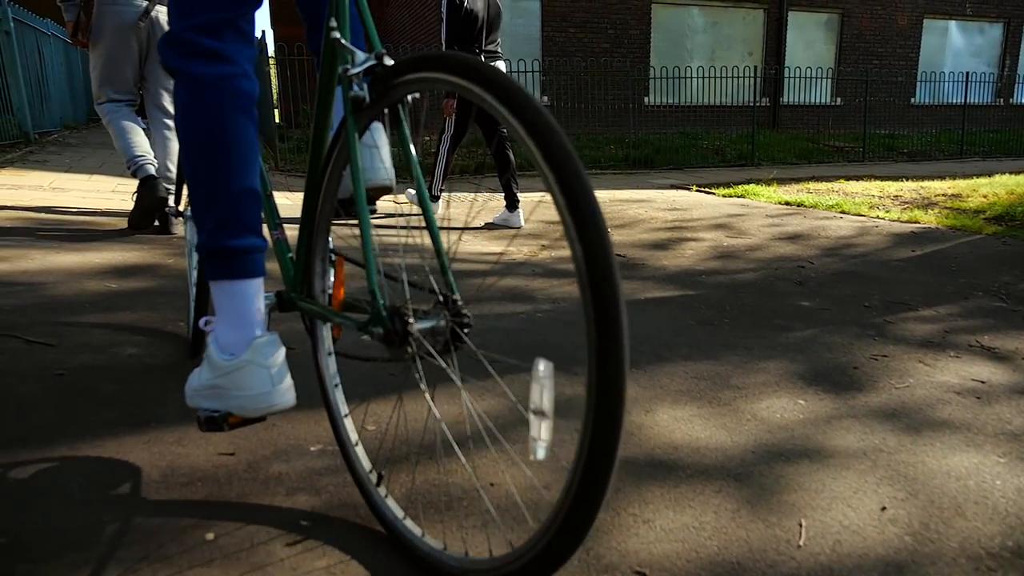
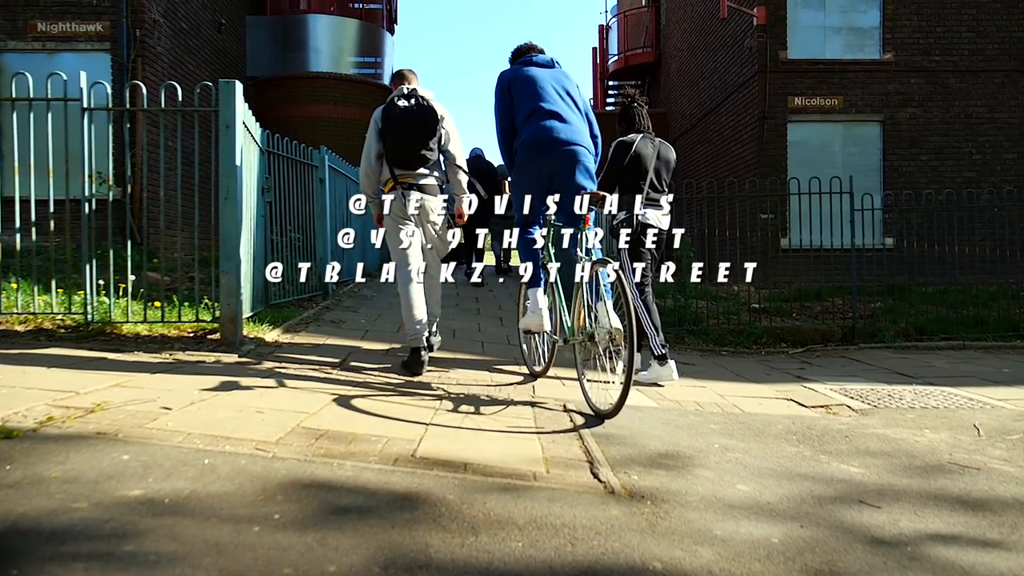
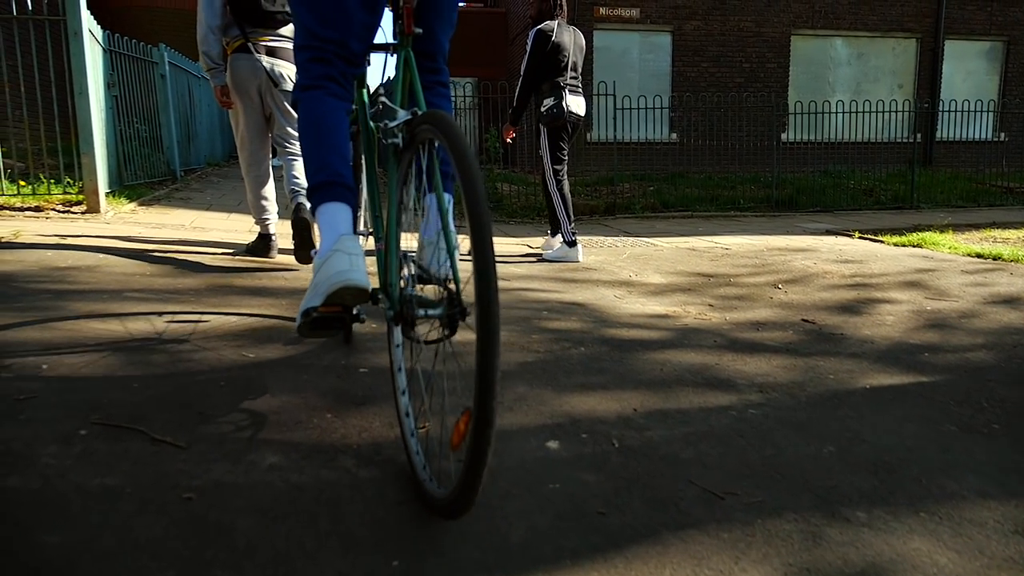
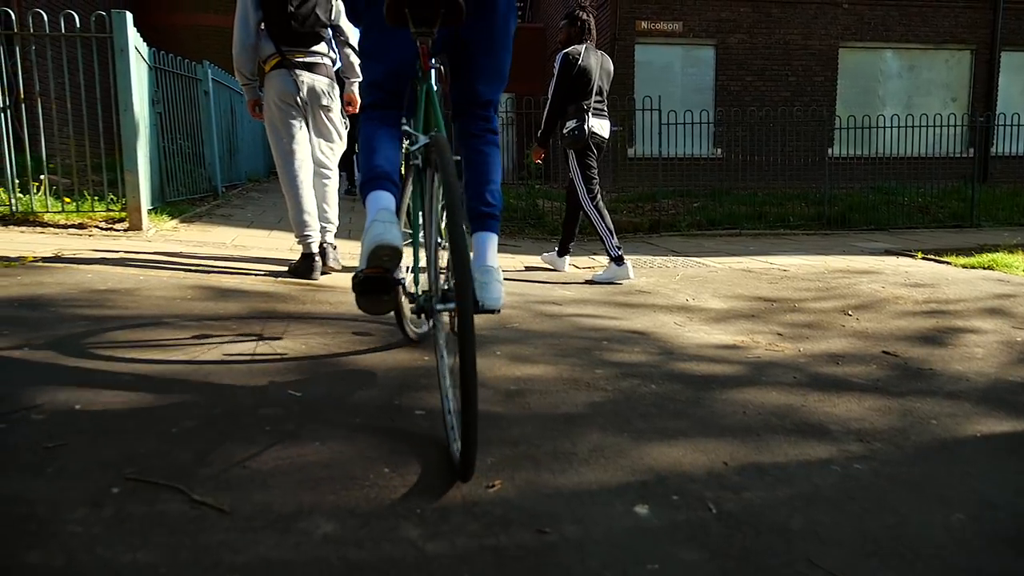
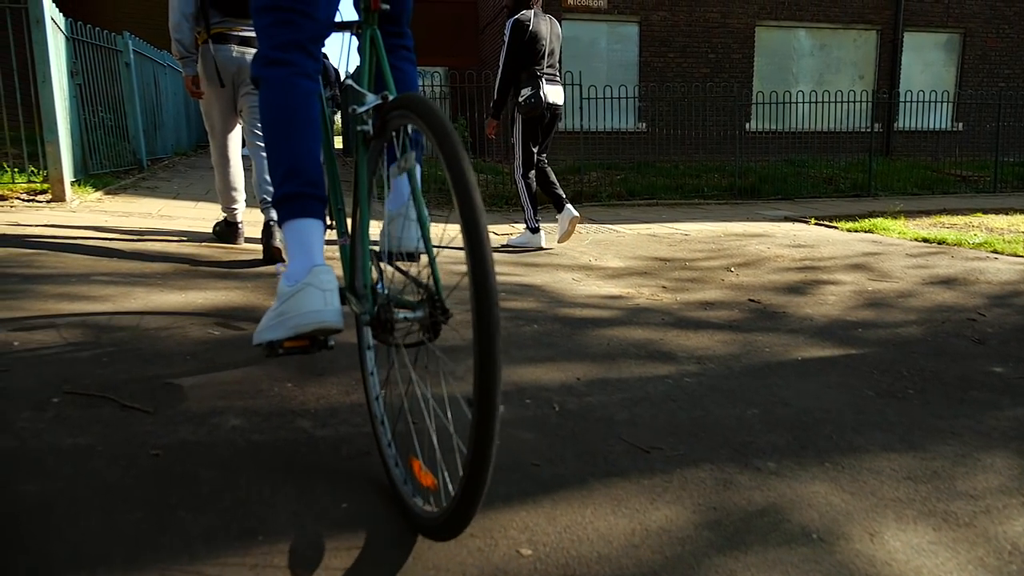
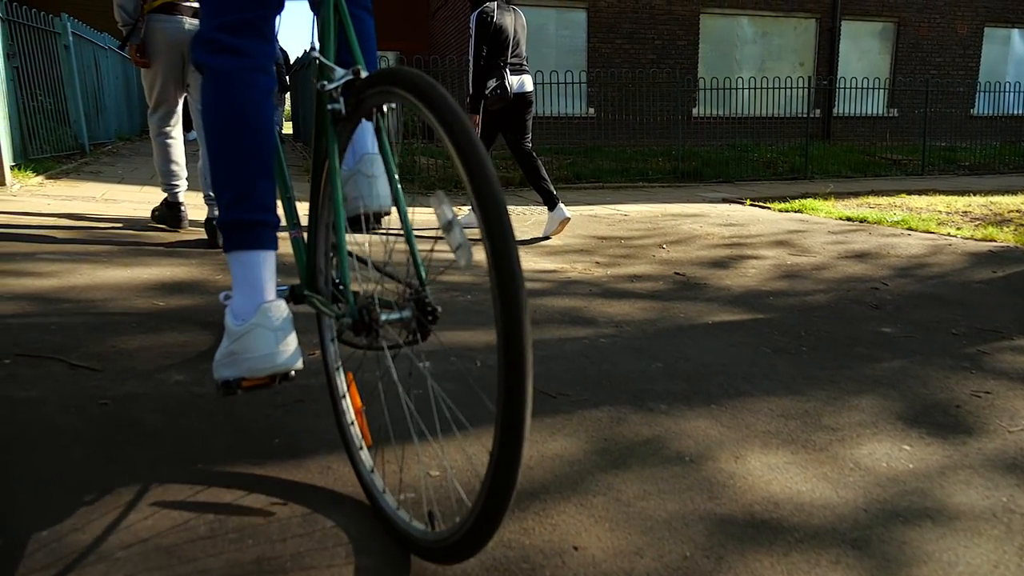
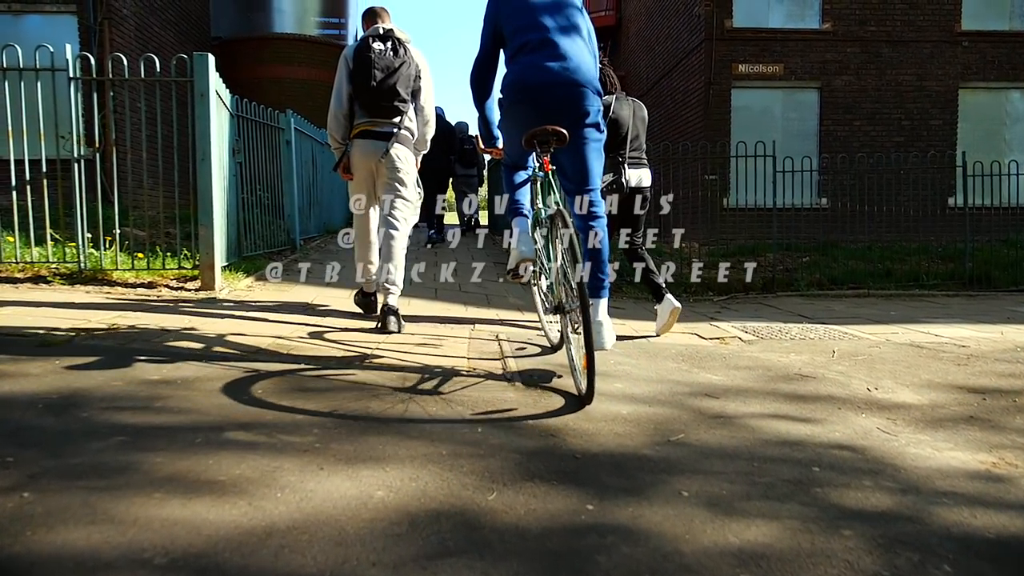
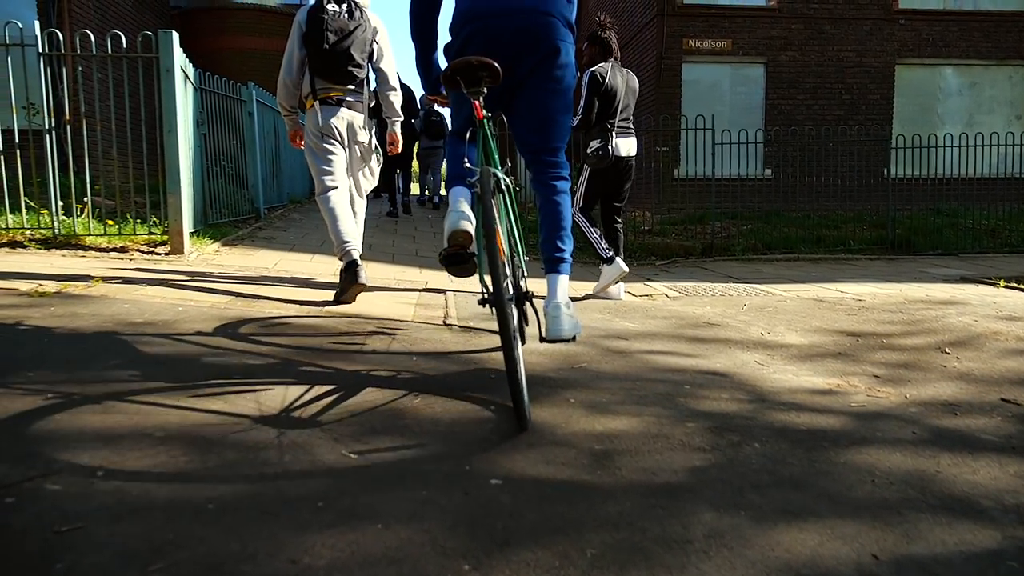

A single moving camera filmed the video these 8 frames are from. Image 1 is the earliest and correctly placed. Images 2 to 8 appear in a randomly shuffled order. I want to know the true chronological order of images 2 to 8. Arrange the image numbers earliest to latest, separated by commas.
6, 5, 3, 4, 8, 7, 2
